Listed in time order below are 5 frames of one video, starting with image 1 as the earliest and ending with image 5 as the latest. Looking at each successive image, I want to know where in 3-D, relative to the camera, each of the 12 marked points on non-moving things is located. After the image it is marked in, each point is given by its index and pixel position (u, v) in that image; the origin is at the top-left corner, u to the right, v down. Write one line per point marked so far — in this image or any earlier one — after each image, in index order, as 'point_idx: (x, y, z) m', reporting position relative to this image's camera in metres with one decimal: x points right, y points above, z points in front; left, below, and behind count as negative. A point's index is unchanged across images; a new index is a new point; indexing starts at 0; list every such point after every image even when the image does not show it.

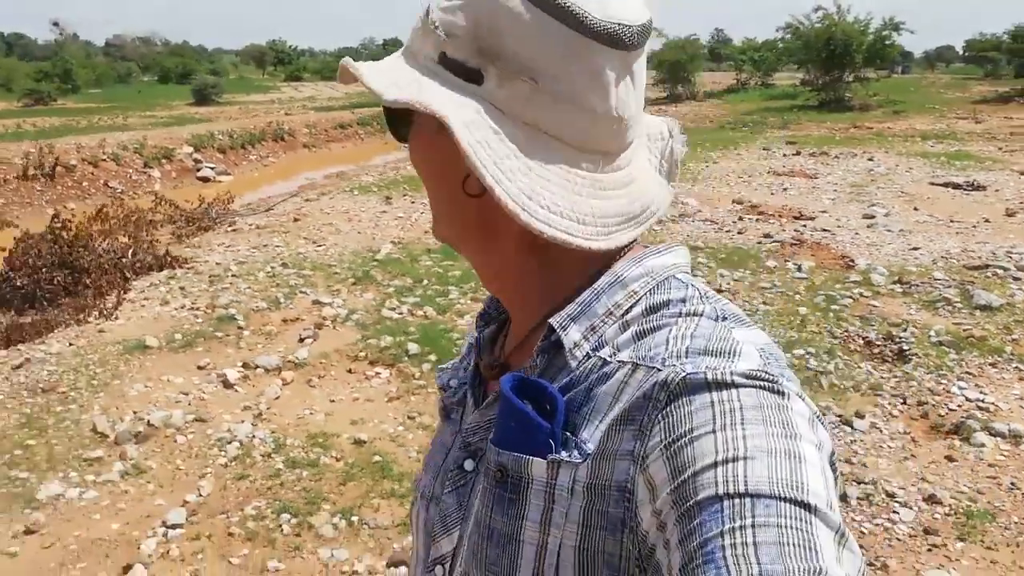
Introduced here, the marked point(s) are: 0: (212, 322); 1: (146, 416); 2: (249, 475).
0: (-2.8, -0.3, +7.7) m
1: (-2.5, -0.9, +5.8) m
2: (-1.6, -1.1, +5.0) m
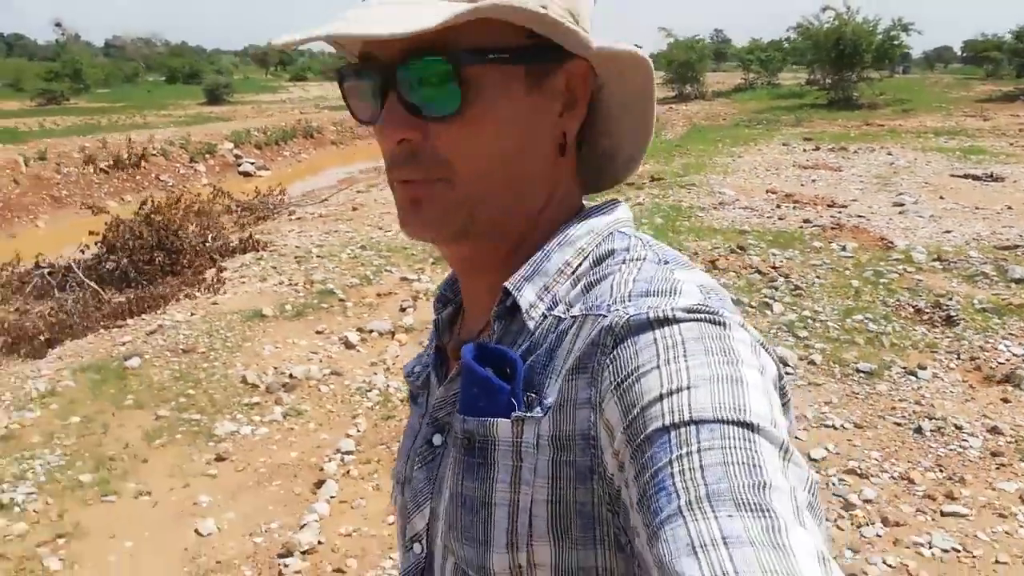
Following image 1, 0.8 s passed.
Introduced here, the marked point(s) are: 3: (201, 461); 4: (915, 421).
0: (-2.0, -0.1, +8.4) m
1: (-1.8, -0.7, +6.5) m
2: (-0.8, -0.9, +5.7) m
3: (-2.0, -1.1, +5.2) m
4: (+2.7, -0.9, +5.4) m
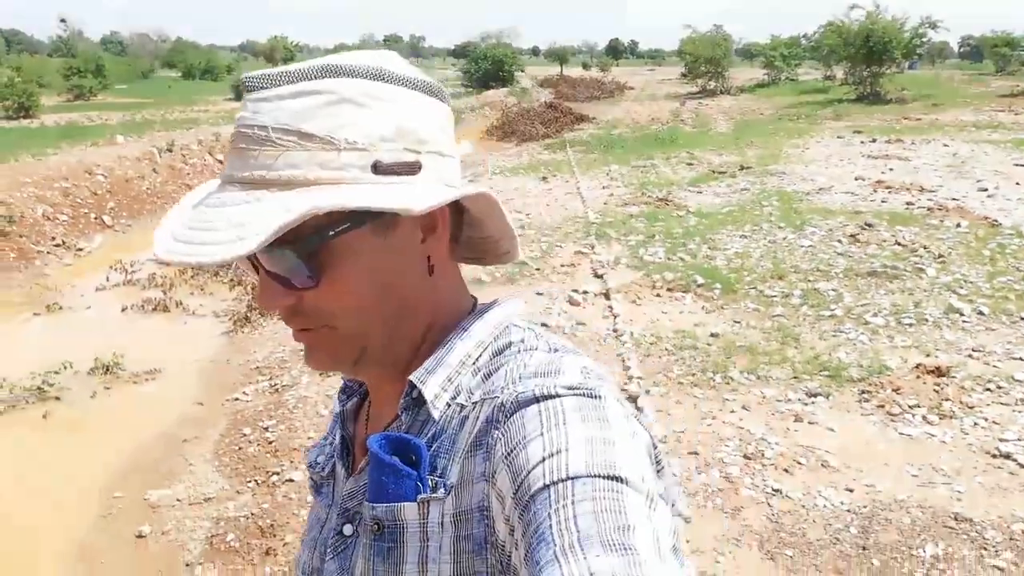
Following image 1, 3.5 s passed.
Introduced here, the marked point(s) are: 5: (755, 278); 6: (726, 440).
0: (0.0, +0.3, +9.7) m
1: (+0.3, -0.3, +7.8) m
2: (+1.2, -0.5, +7.0) m
3: (+0.1, -0.8, +6.5) m
4: (+4.7, -0.5, +6.7) m
5: (+2.6, +0.1, +8.8) m
6: (+1.4, -1.0, +5.5) m
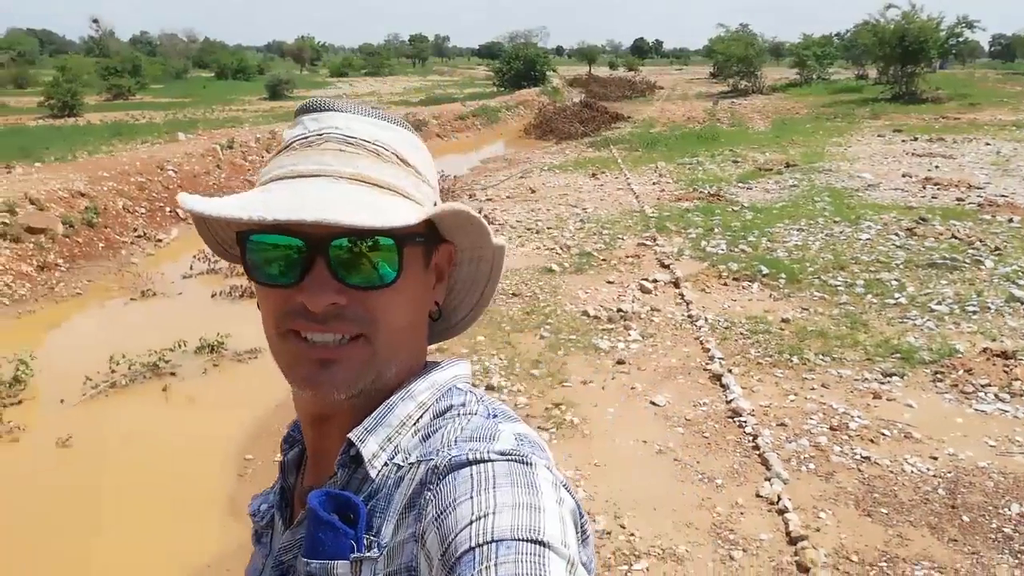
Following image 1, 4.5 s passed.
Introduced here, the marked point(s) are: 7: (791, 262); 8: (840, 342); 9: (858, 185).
0: (+0.9, +0.4, +10.1) m
1: (+1.1, -0.2, +8.2) m
2: (+2.0, -0.4, +7.4) m
3: (+0.8, -0.6, +6.9) m
4: (+5.5, -0.4, +7.0) m
5: (+3.4, +0.2, +9.1) m
6: (+2.2, -0.9, +5.9) m
7: (+3.2, +0.3, +9.4) m
8: (+2.9, -0.5, +7.2) m
9: (+6.0, +1.8, +14.2) m
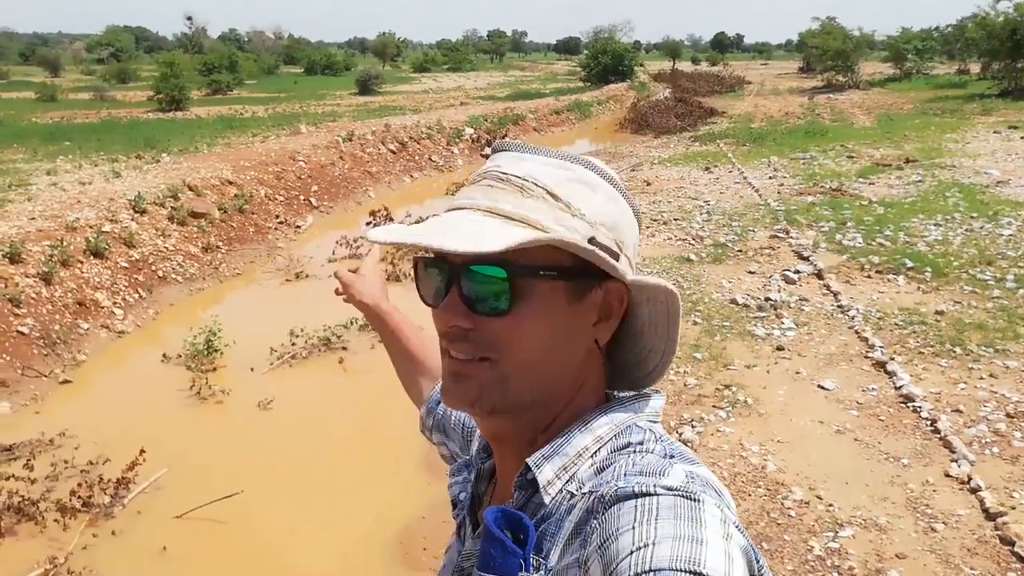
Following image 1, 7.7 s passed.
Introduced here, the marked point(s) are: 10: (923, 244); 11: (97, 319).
0: (+2.6, +0.5, +10.3) m
1: (+2.6, -0.1, +8.4) m
2: (+3.4, -0.3, +7.5) m
3: (+2.2, -0.5, +7.1) m
4: (+6.9, -0.4, +6.8) m
5: (+5.0, +0.3, +9.1) m
6: (+3.5, -0.8, +6.0) m
7: (+4.8, +0.4, +9.4) m
8: (+4.3, -0.4, +7.2) m
9: (+8.1, +1.8, +13.9) m
10: (+5.0, +0.5, +9.9) m
11: (-4.4, -0.3, +8.7) m
